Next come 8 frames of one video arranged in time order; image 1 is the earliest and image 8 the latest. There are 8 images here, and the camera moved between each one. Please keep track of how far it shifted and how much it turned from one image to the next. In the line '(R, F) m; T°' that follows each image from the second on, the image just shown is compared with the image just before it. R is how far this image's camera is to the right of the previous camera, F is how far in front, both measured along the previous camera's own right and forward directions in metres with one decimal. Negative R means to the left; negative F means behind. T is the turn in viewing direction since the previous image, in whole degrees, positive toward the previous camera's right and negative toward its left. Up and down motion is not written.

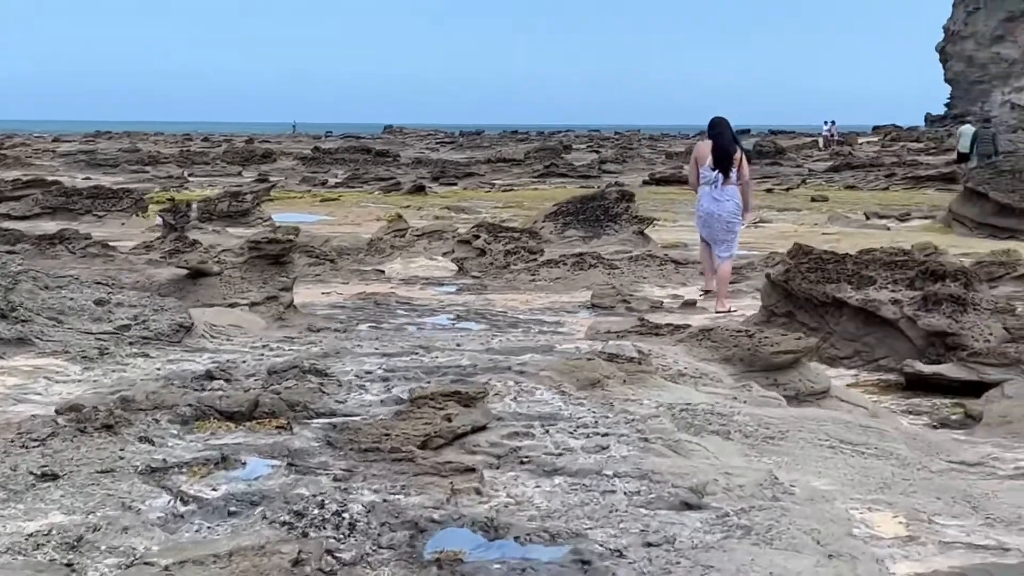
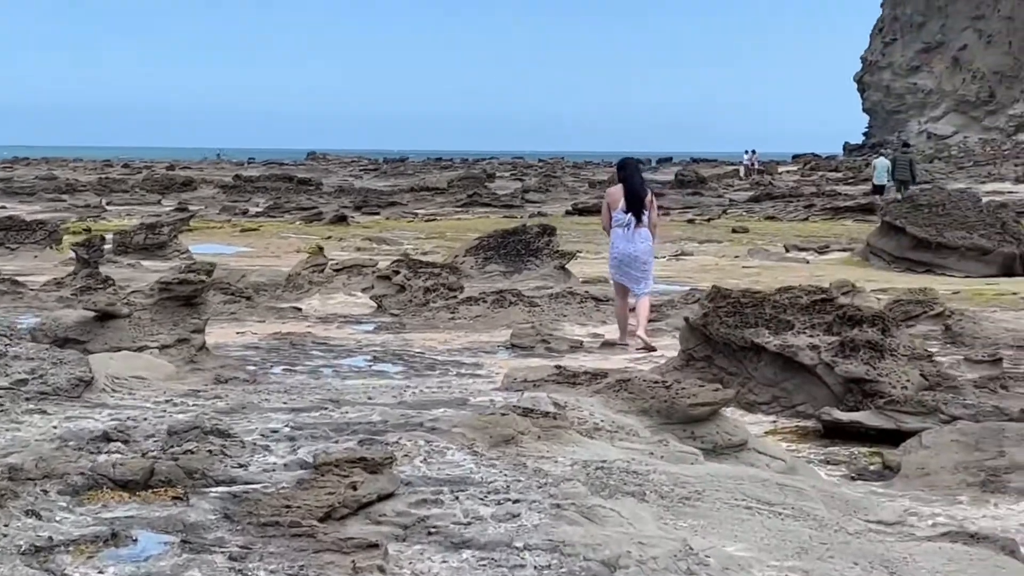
(0.0, +0.1) m; +3°
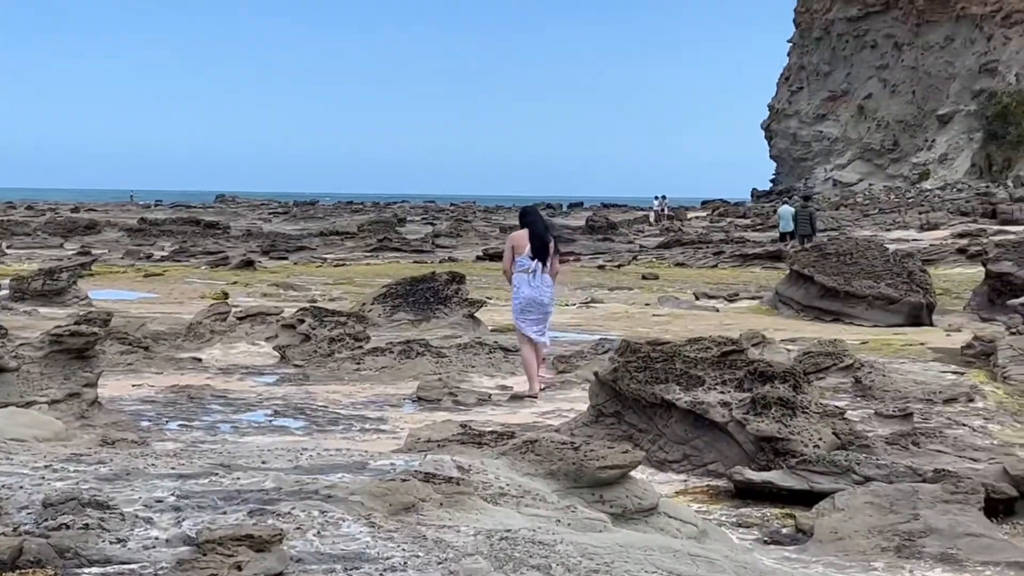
(0.0, +0.2) m; +3°
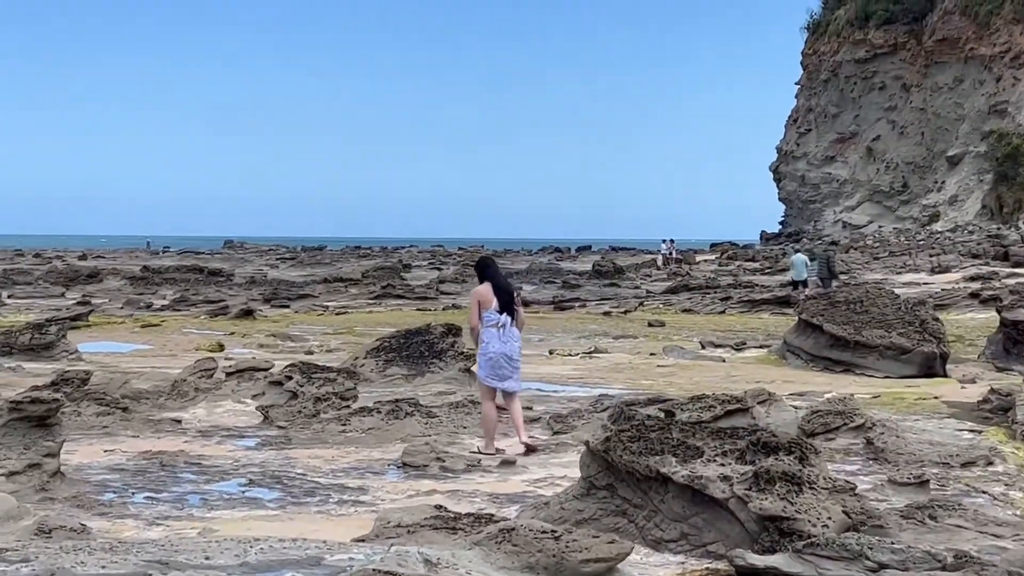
(+0.1, +0.4) m; 0°
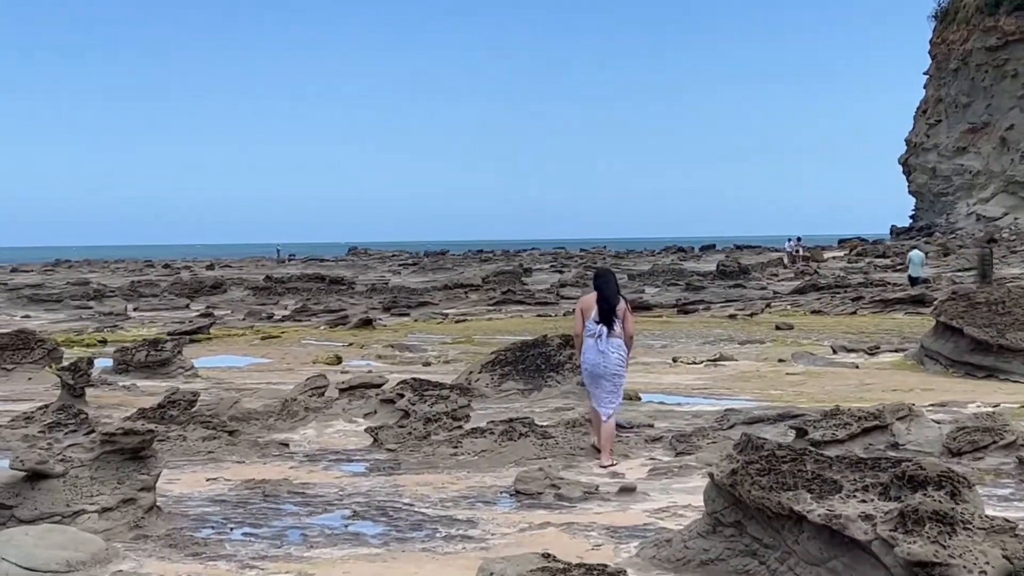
(0.0, +0.4) m; -5°
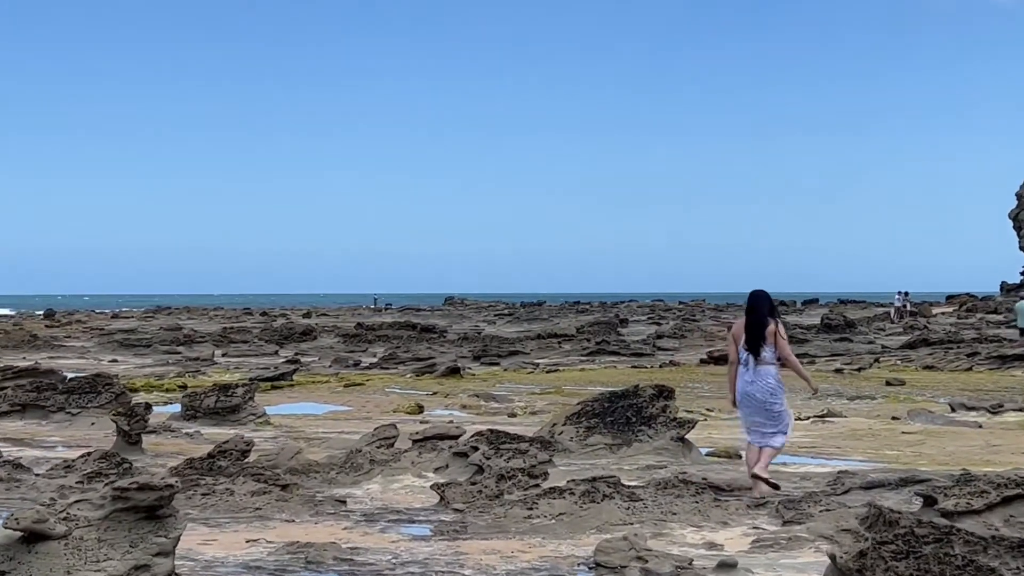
(+0.1, +0.9) m; -4°
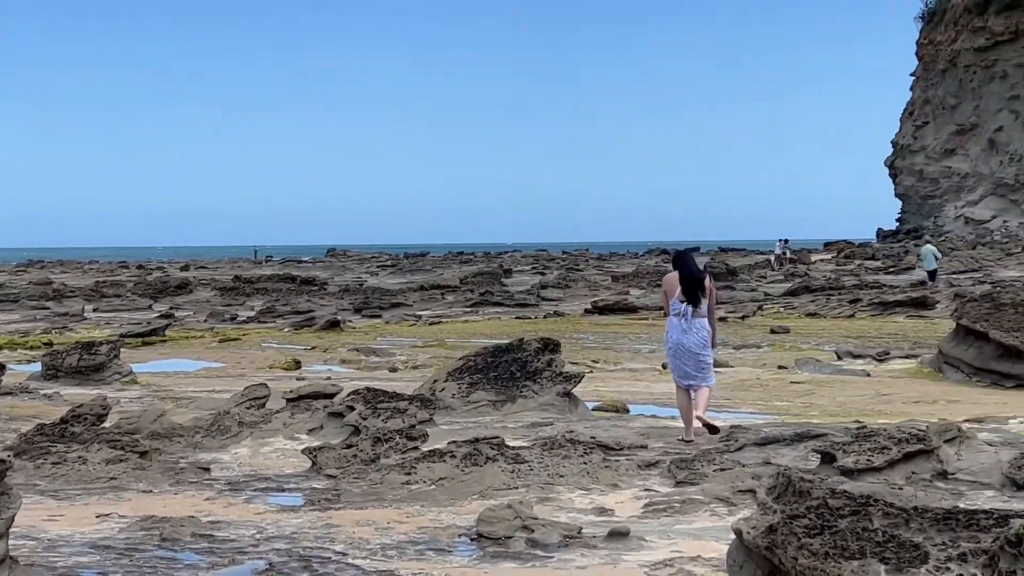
(0.0, +0.4) m; +5°
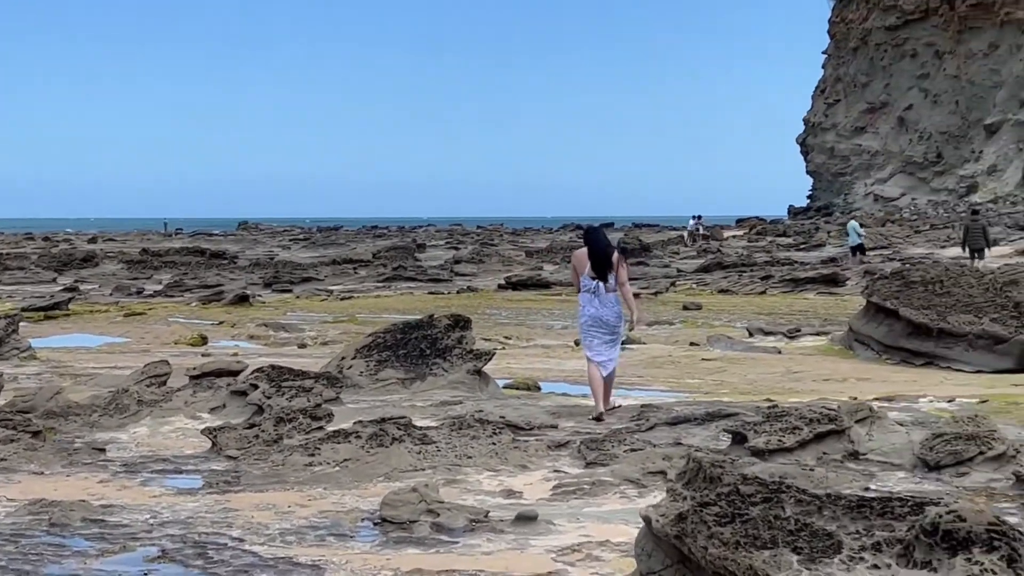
(0.0, +0.2) m; +3°
